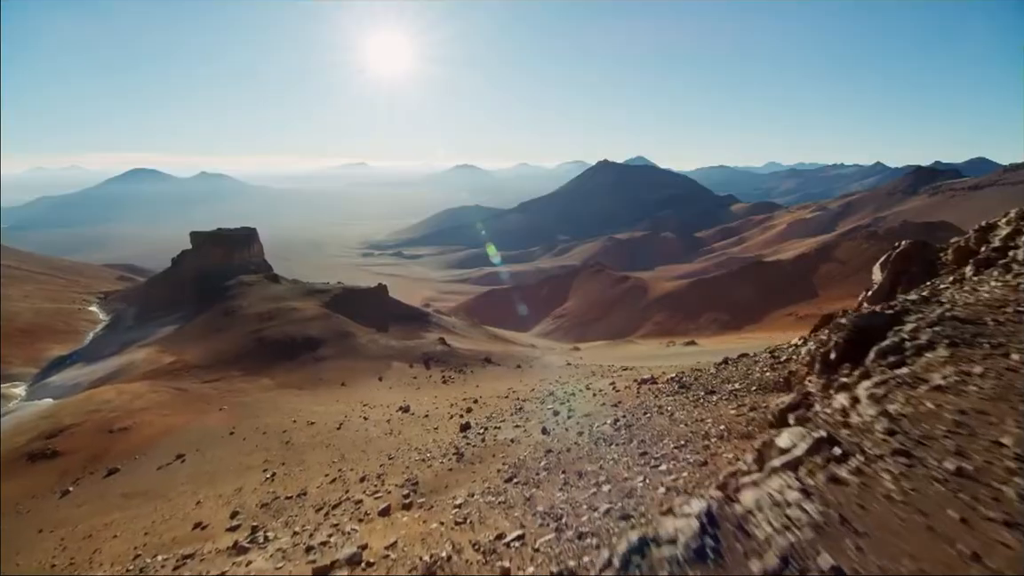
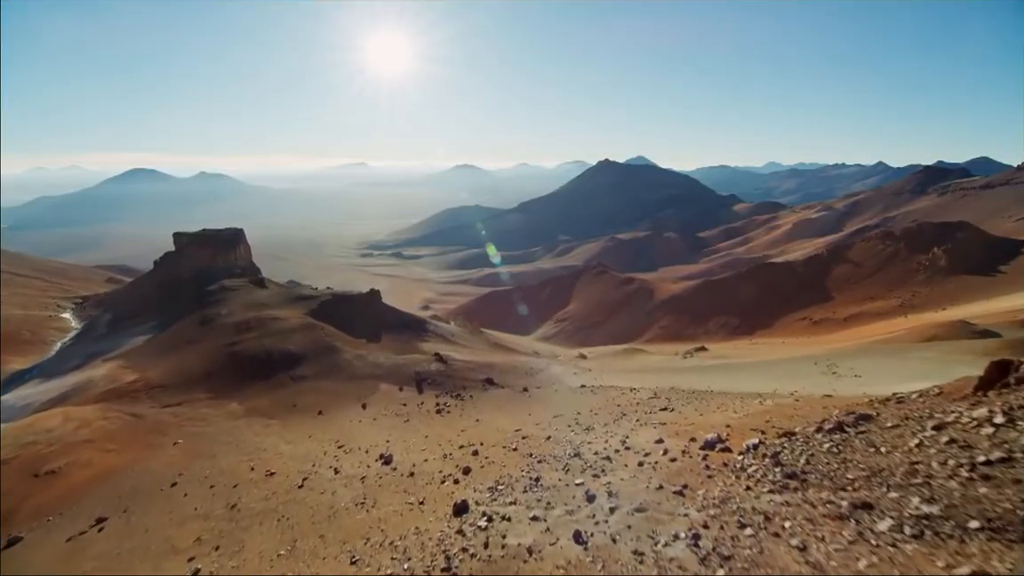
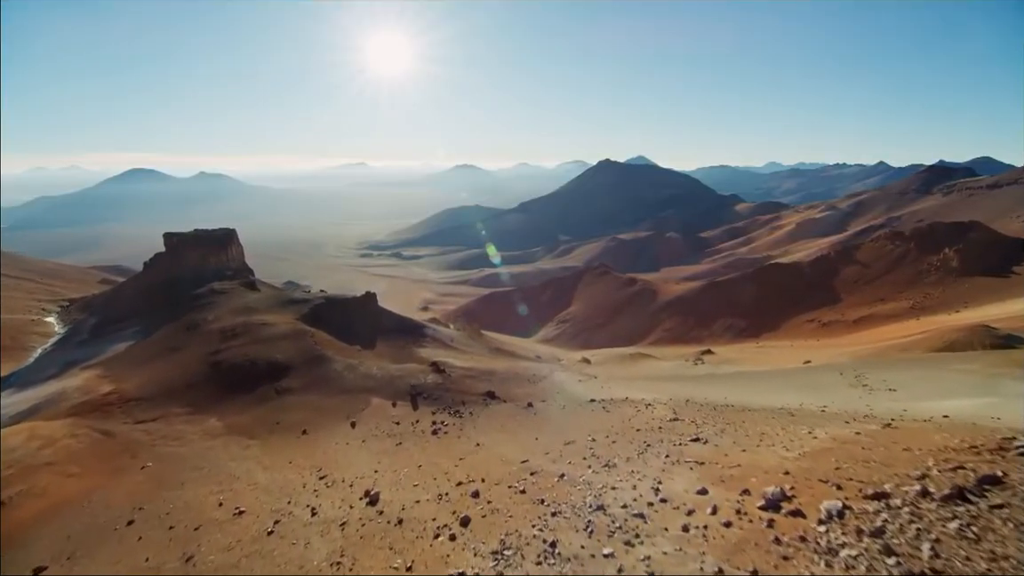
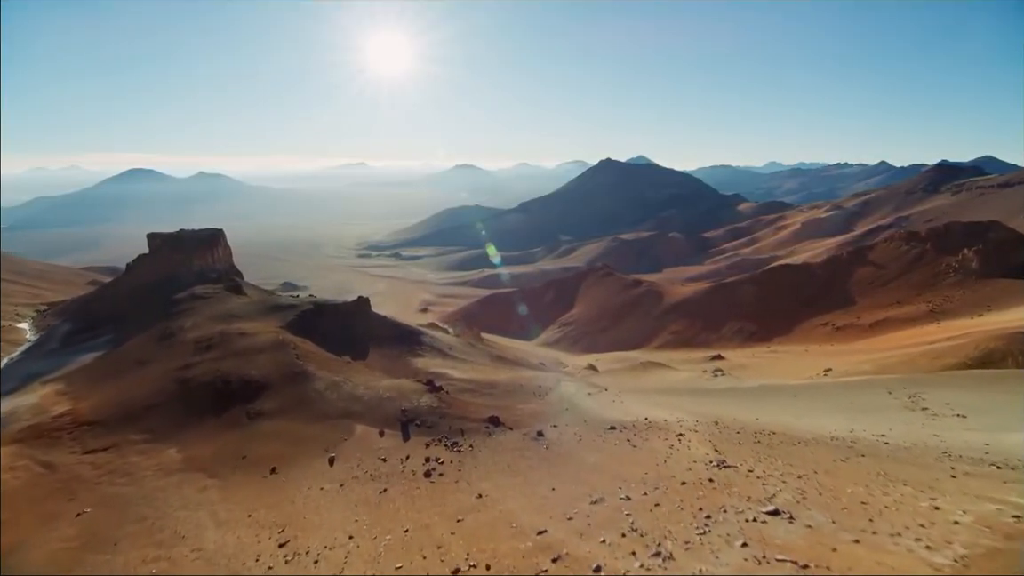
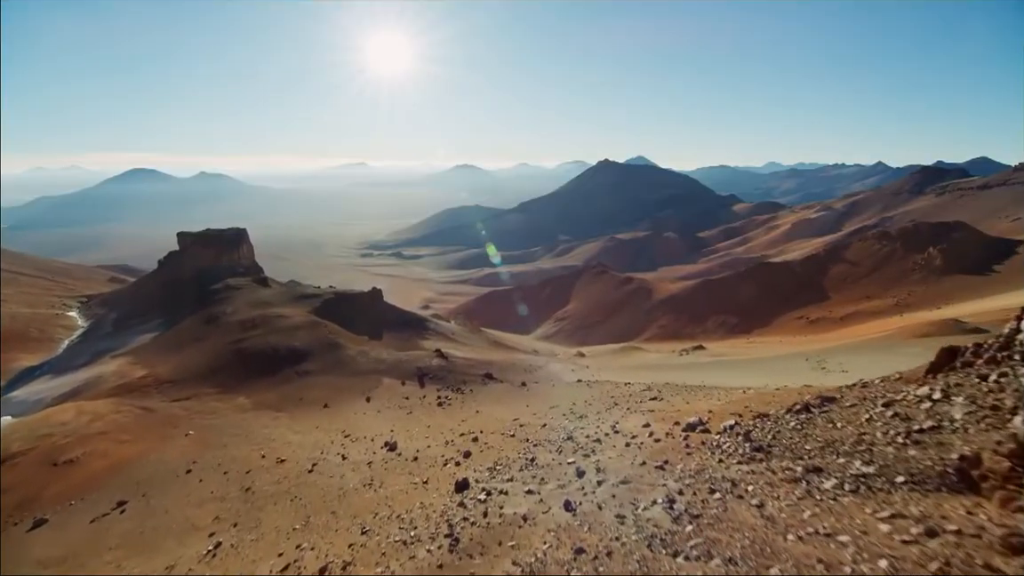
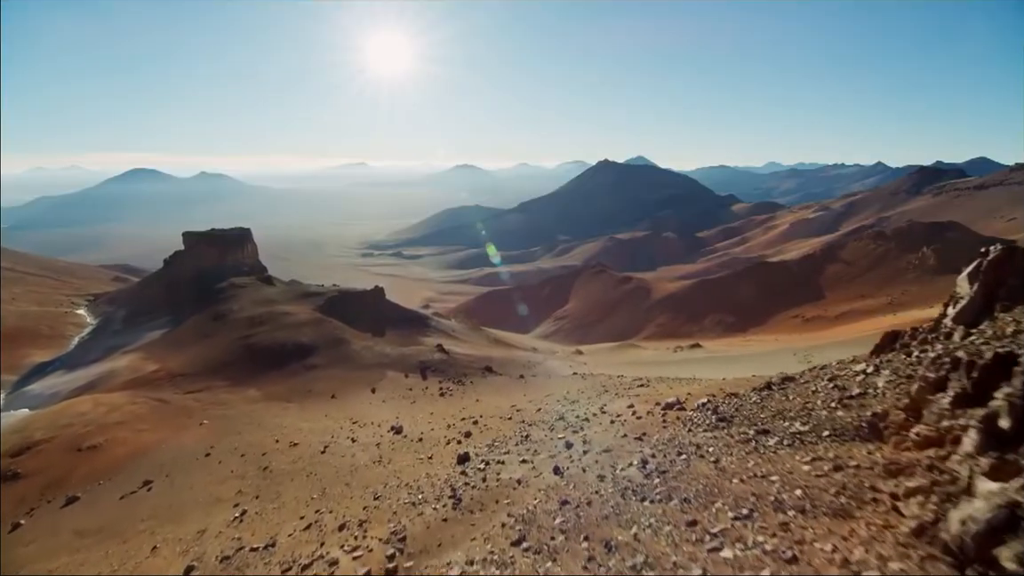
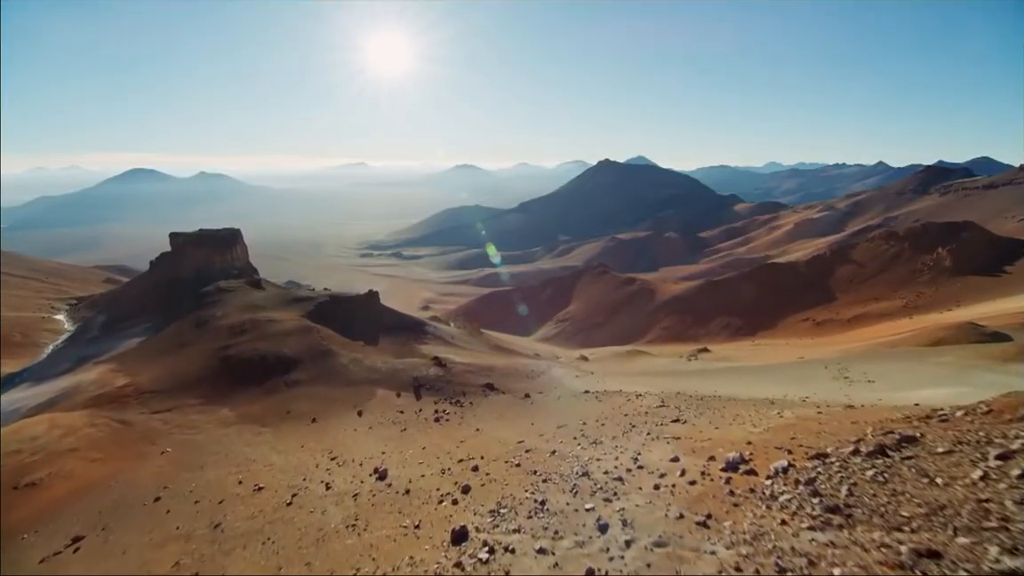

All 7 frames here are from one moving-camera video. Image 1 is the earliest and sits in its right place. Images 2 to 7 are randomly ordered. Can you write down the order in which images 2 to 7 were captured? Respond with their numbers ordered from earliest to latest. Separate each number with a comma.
6, 5, 2, 7, 3, 4
